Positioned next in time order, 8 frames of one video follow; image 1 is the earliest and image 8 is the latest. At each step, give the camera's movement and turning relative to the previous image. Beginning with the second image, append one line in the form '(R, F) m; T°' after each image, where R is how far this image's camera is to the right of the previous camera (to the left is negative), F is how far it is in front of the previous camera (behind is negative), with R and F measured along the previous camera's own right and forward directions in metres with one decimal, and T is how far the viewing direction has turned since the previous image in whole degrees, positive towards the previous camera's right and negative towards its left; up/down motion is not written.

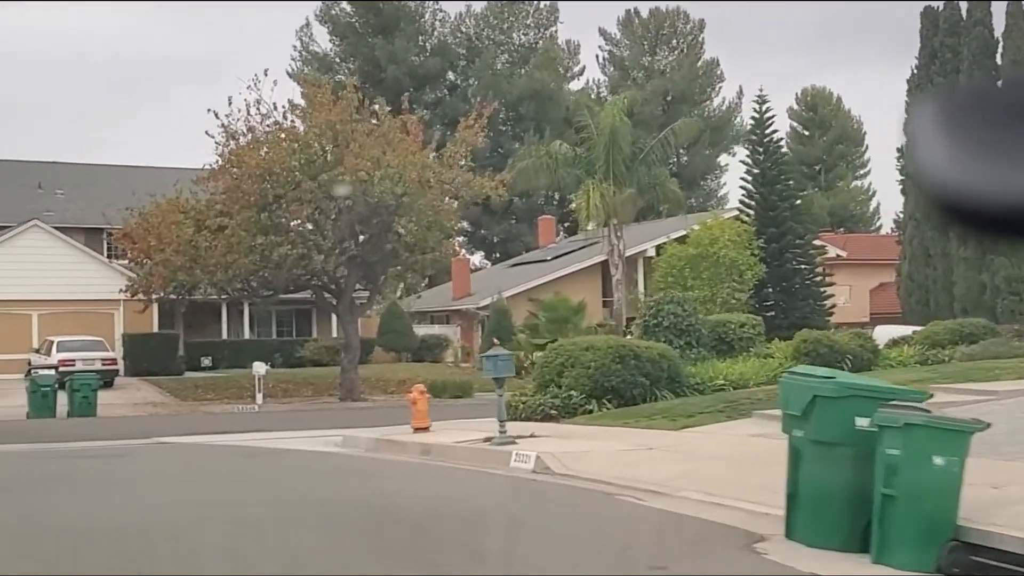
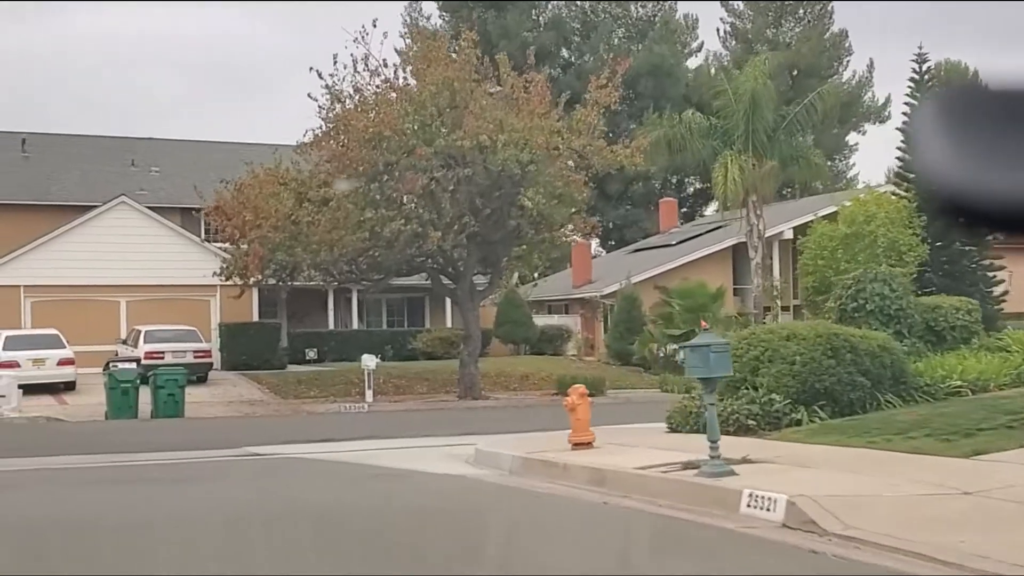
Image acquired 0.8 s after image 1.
(-0.9, +3.6) m; -6°
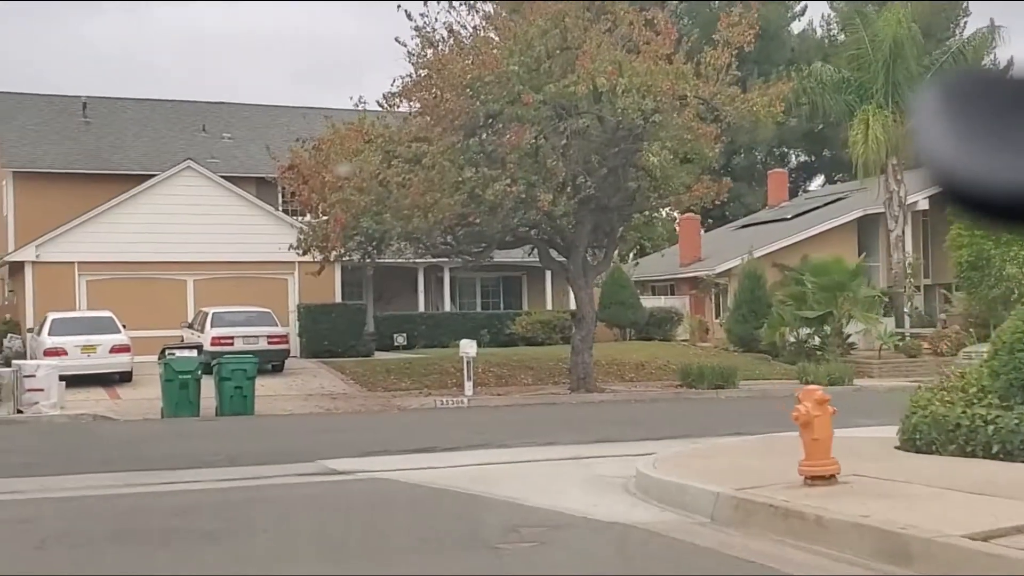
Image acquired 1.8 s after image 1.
(-0.9, +3.6) m; -5°
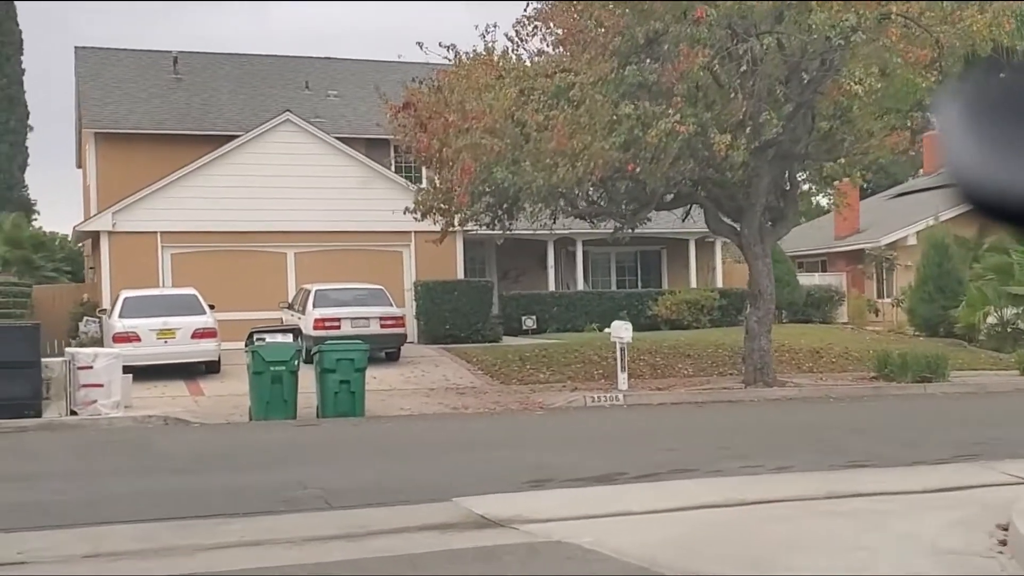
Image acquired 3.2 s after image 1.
(-0.9, +3.8) m; -6°
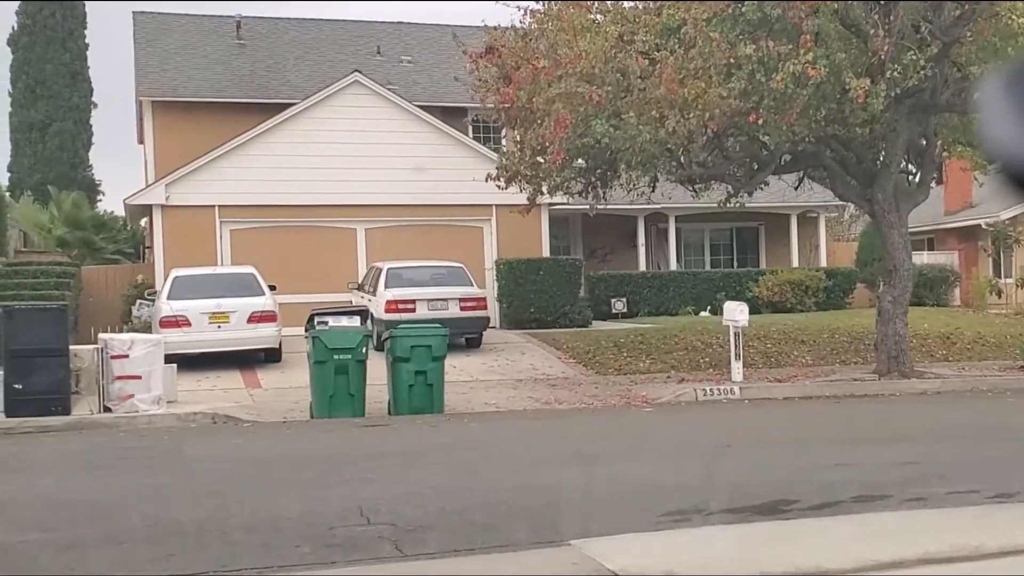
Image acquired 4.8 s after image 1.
(-0.4, +2.0) m; -4°
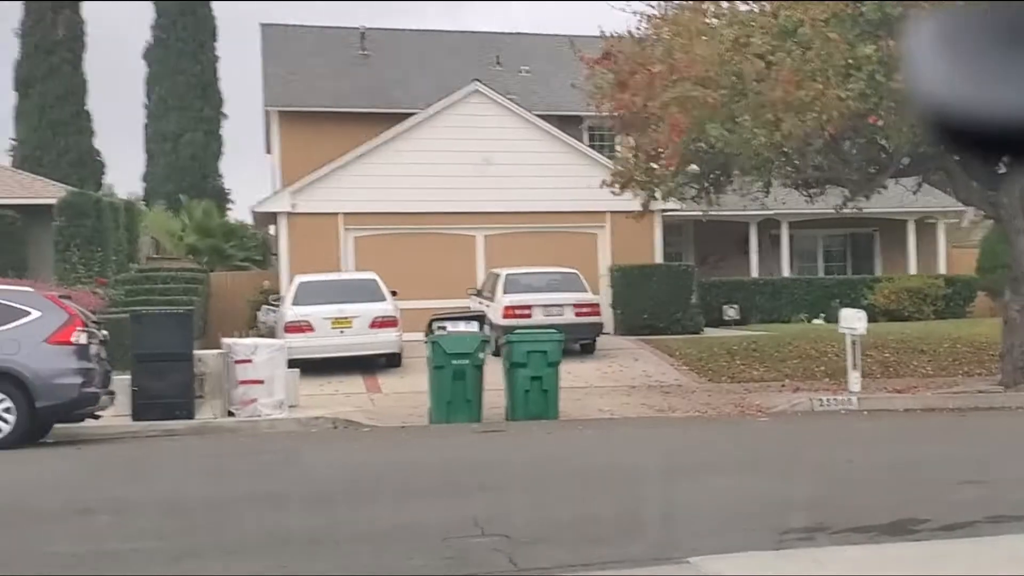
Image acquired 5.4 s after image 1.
(0.0, -0.1) m; -6°
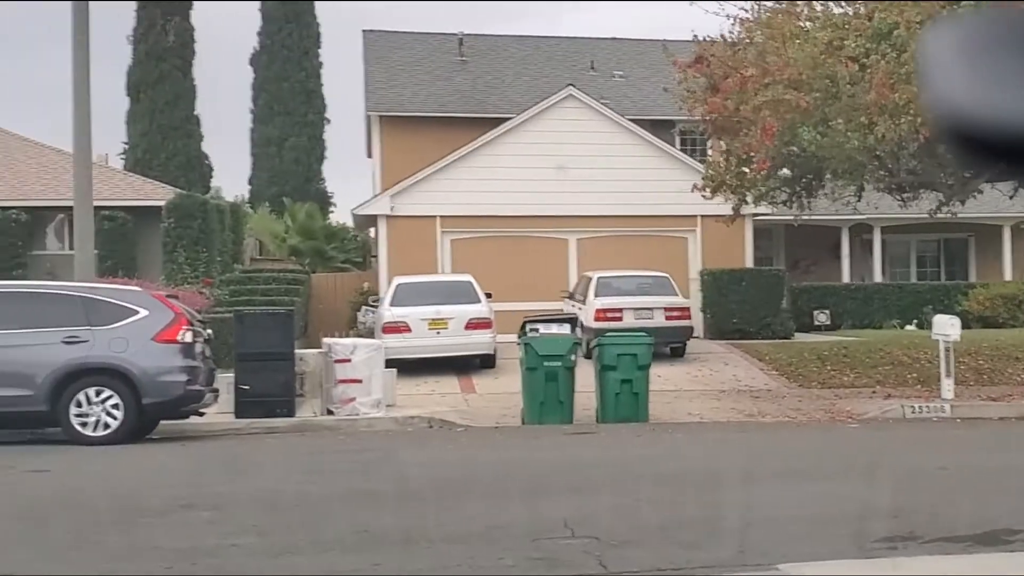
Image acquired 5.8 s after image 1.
(+0.3, -0.7) m; -6°
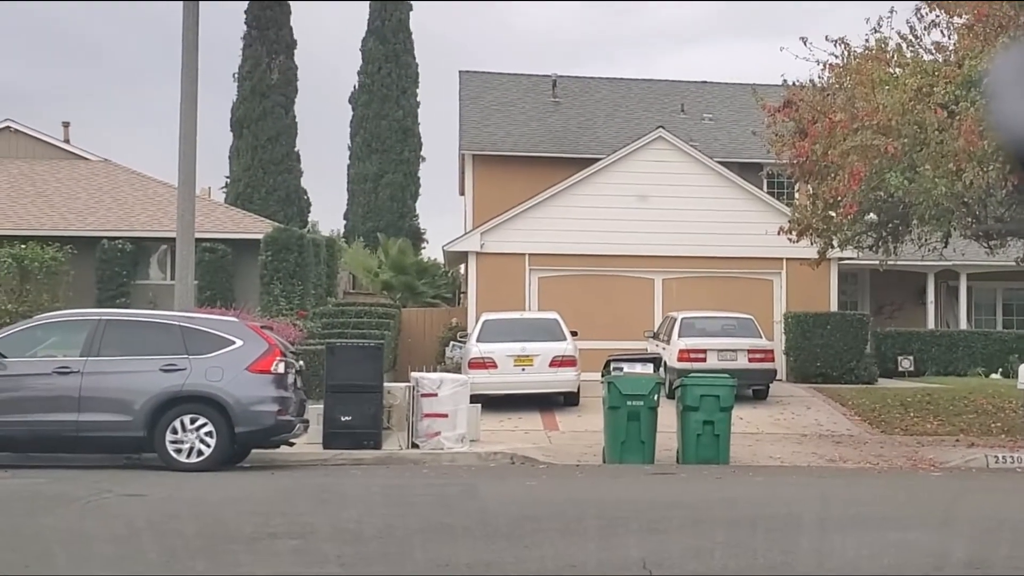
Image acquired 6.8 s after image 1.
(+0.2, -0.9) m; -5°
